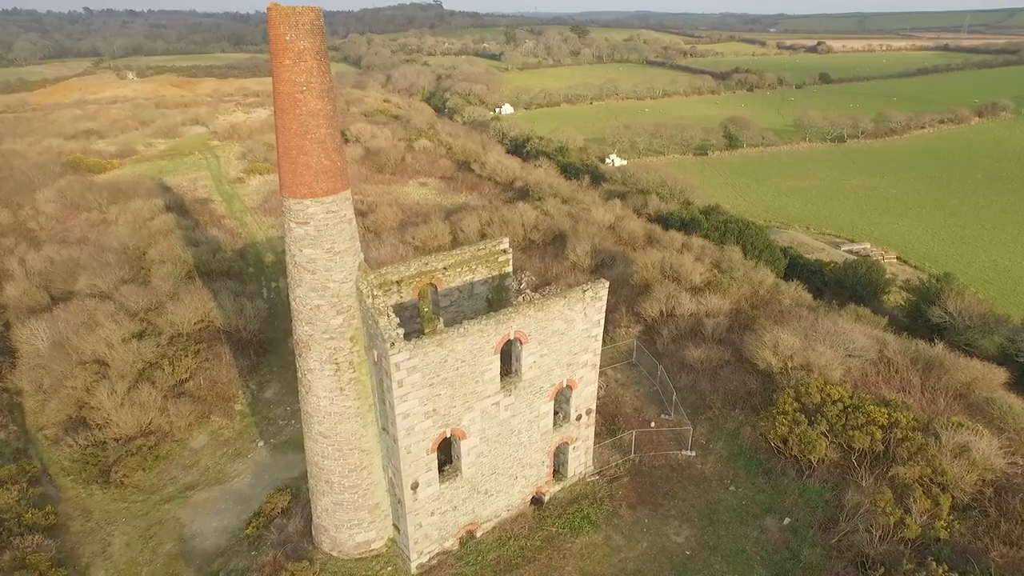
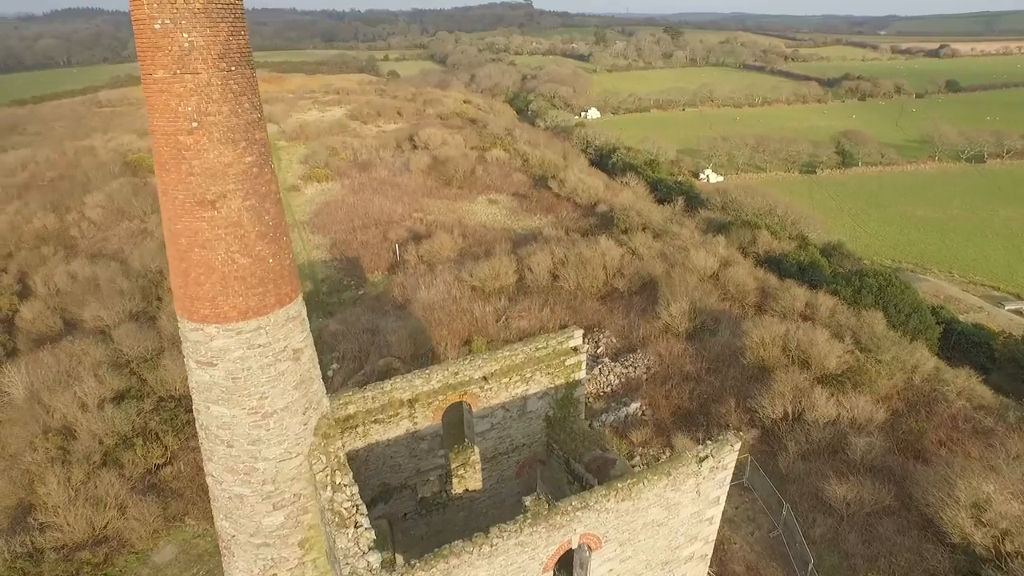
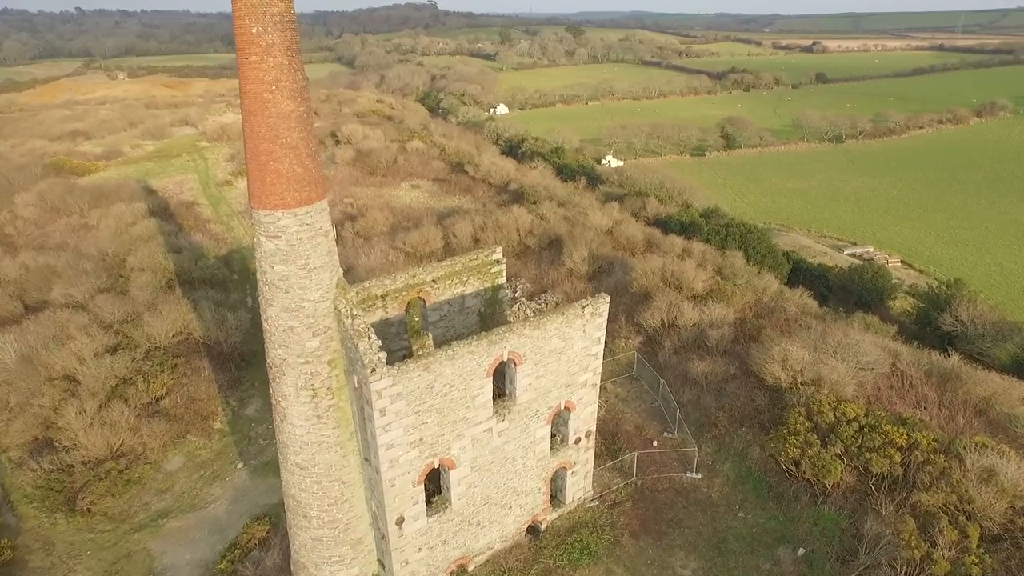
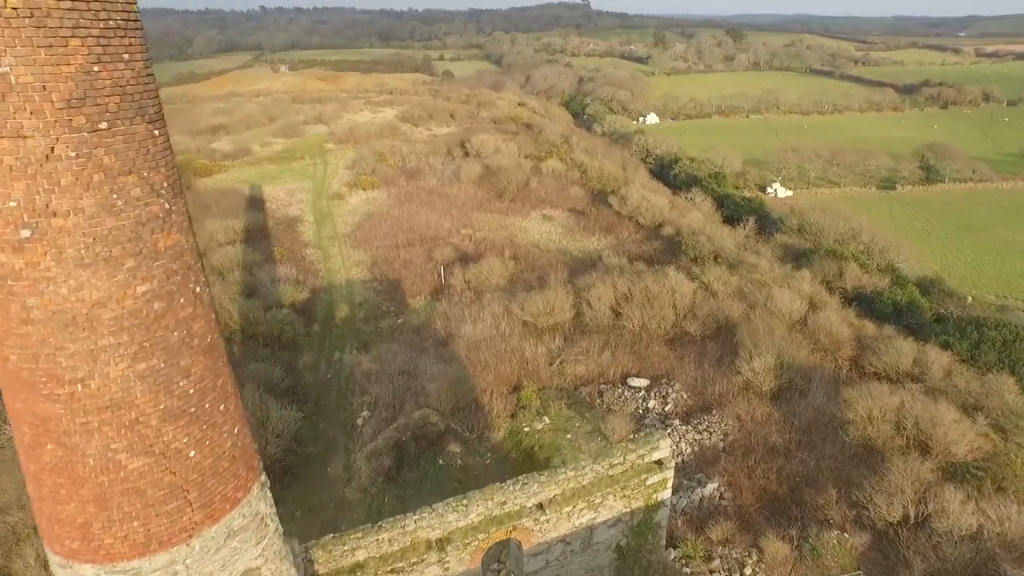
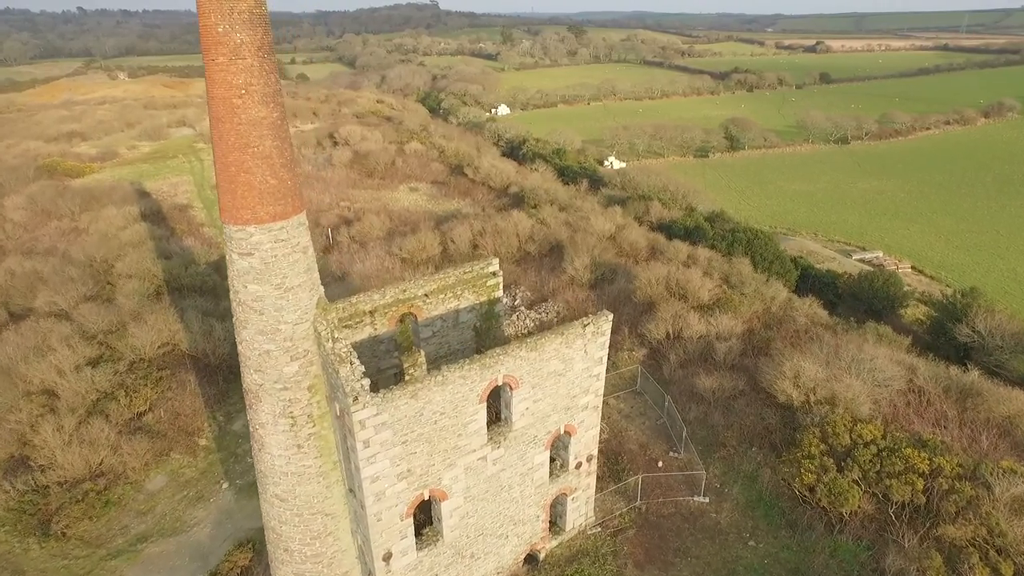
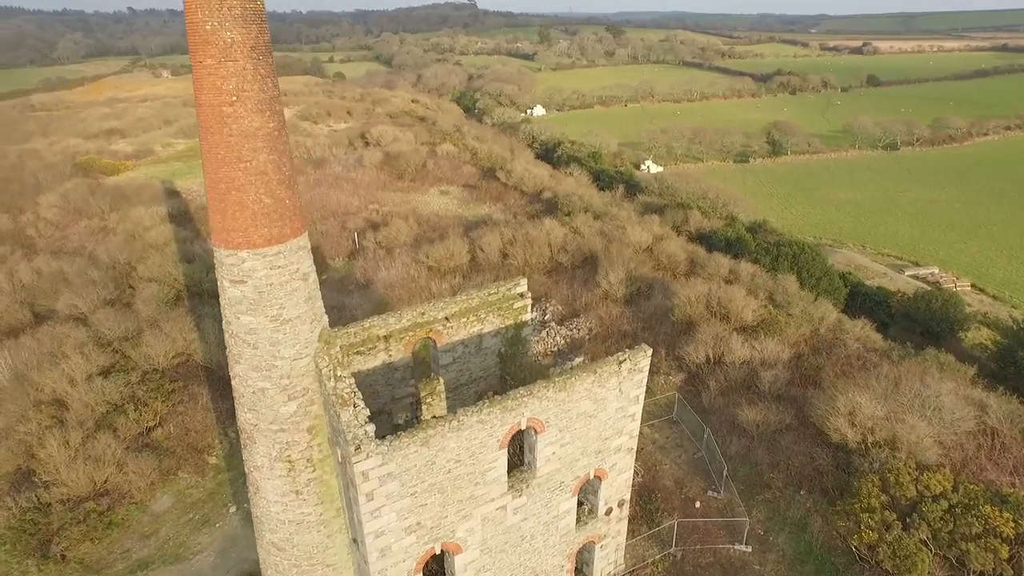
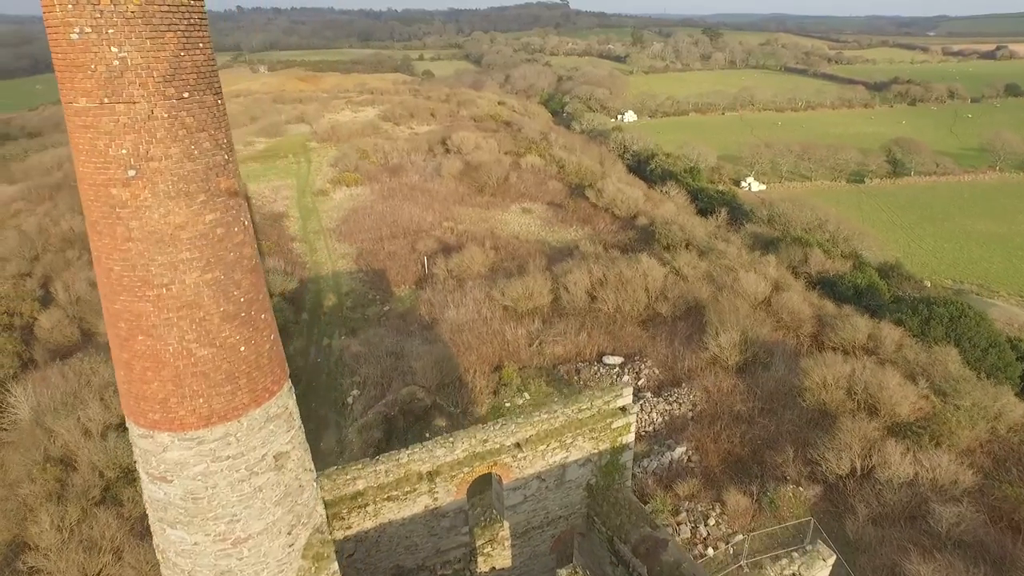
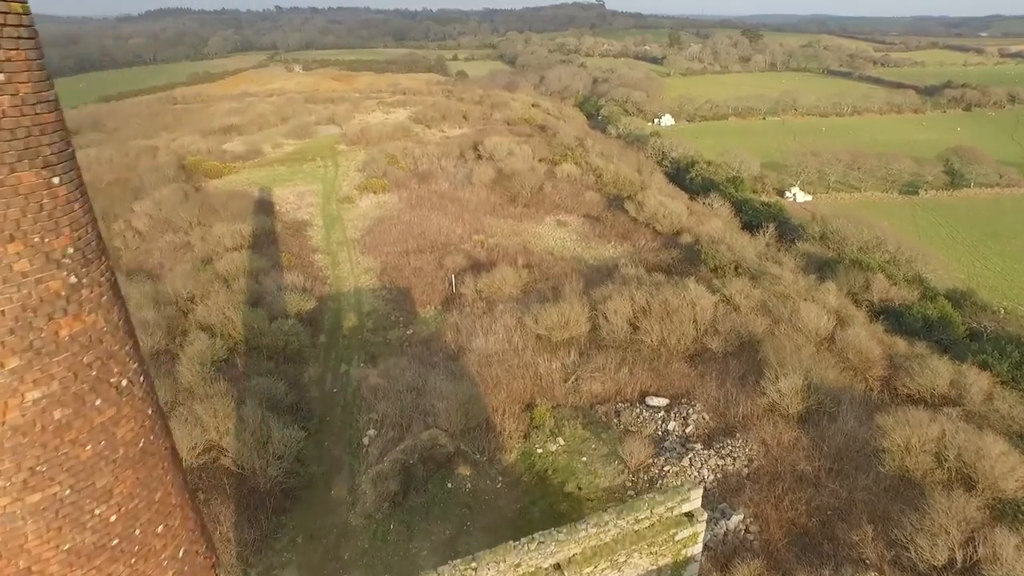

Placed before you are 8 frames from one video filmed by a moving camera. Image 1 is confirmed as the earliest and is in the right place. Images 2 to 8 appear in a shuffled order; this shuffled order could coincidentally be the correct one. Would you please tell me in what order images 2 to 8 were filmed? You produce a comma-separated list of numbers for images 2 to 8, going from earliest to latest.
3, 5, 6, 2, 7, 4, 8
